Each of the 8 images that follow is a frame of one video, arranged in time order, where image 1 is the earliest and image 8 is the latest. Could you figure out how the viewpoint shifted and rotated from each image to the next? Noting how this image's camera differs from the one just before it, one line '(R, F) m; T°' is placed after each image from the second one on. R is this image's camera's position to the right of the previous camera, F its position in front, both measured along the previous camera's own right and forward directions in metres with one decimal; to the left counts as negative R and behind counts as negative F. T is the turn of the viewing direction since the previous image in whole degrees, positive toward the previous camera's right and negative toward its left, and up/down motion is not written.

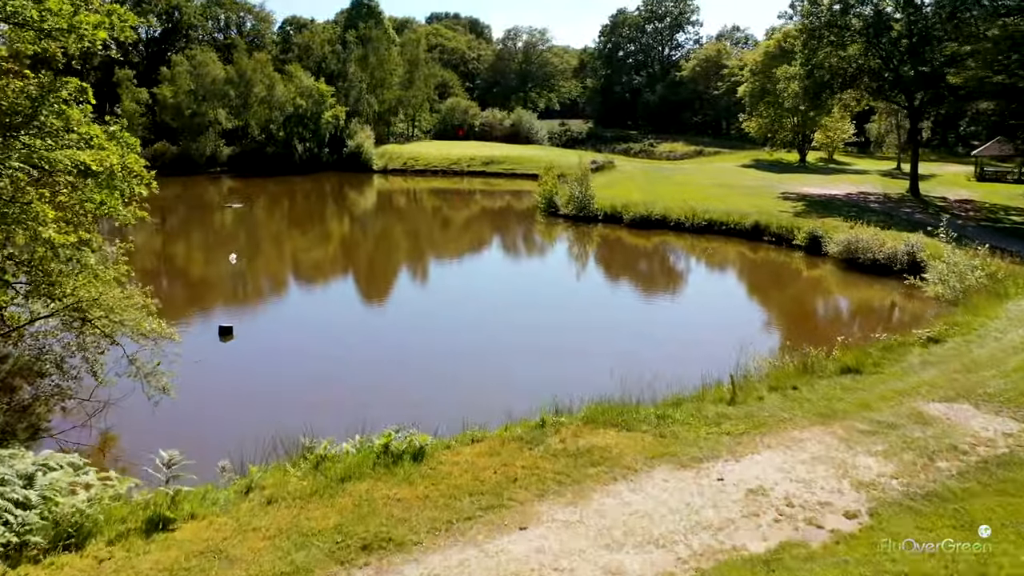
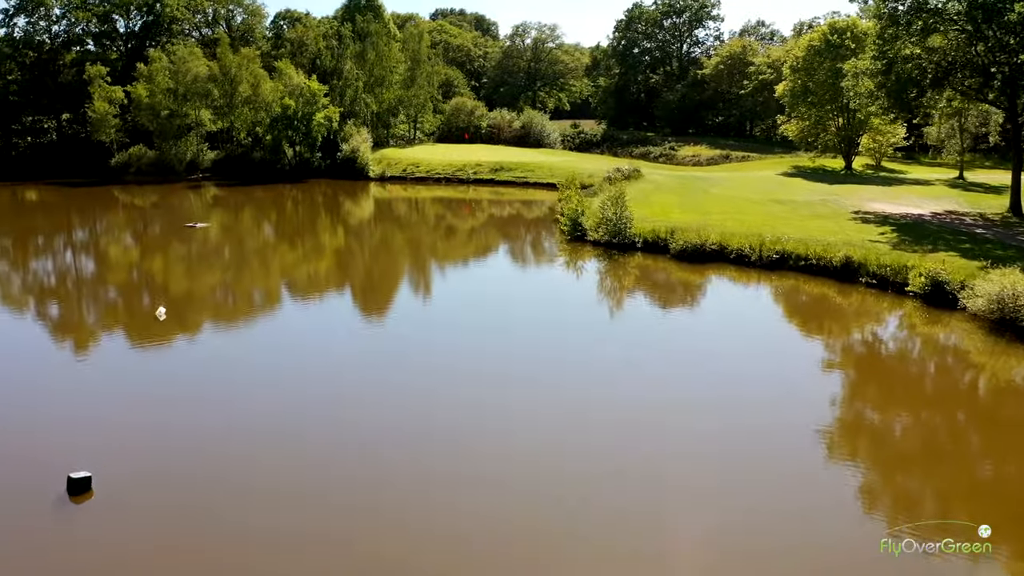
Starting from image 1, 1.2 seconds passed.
(-0.3, +4.9) m; 0°
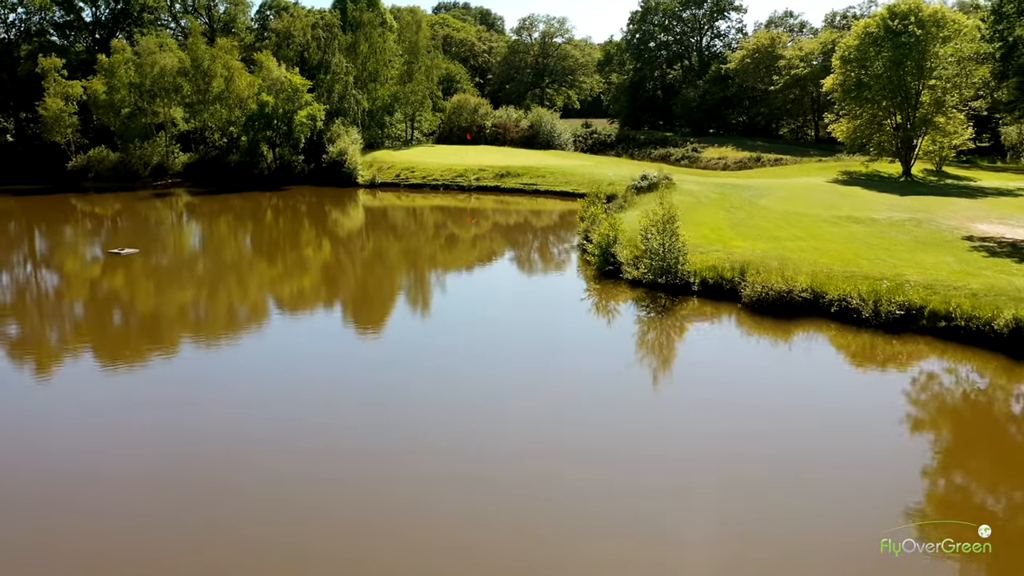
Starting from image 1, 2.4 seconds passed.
(-0.1, +5.5) m; 0°
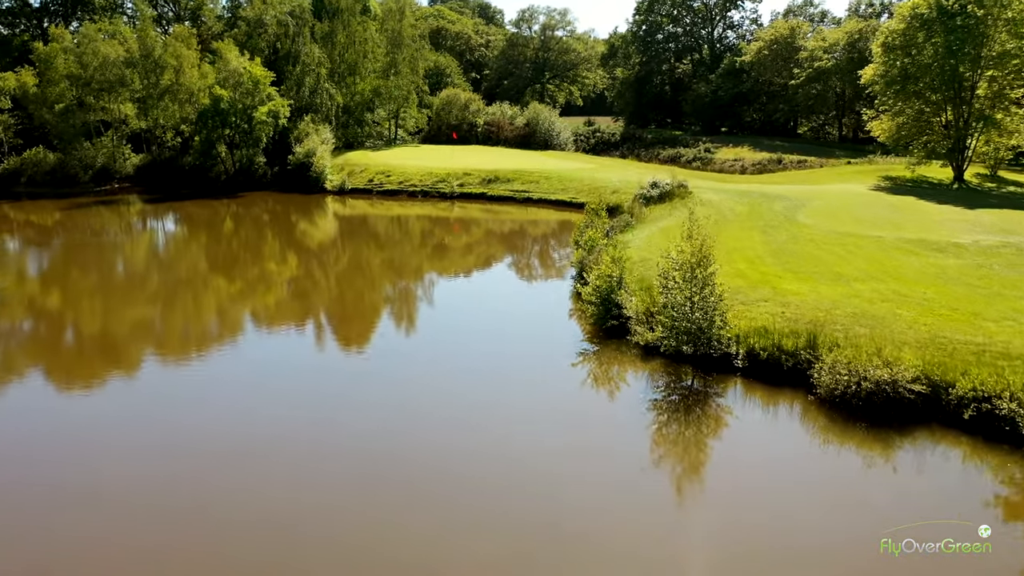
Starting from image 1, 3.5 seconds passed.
(+0.6, +5.1) m; 0°
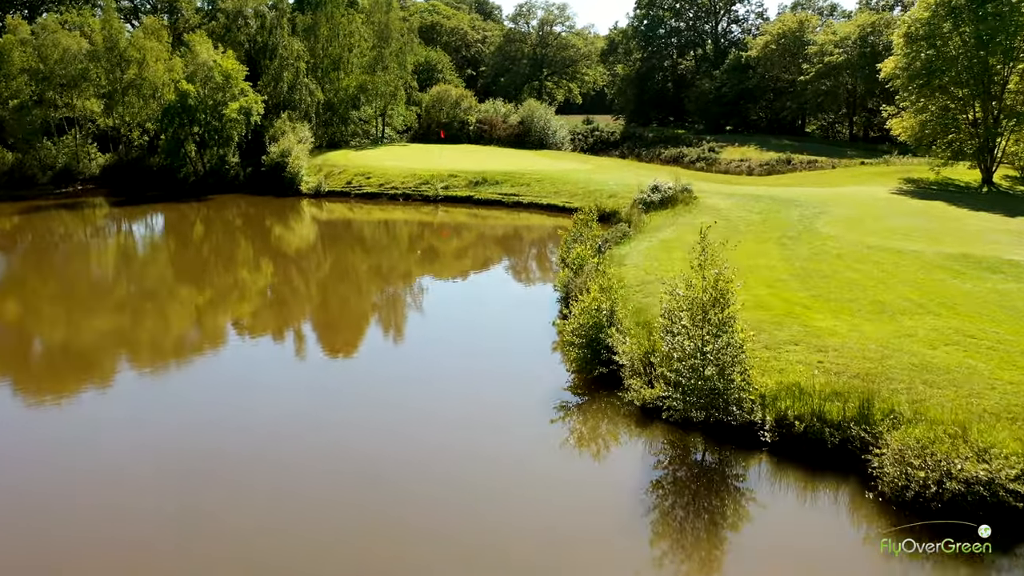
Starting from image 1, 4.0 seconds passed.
(+0.5, +2.6) m; 0°
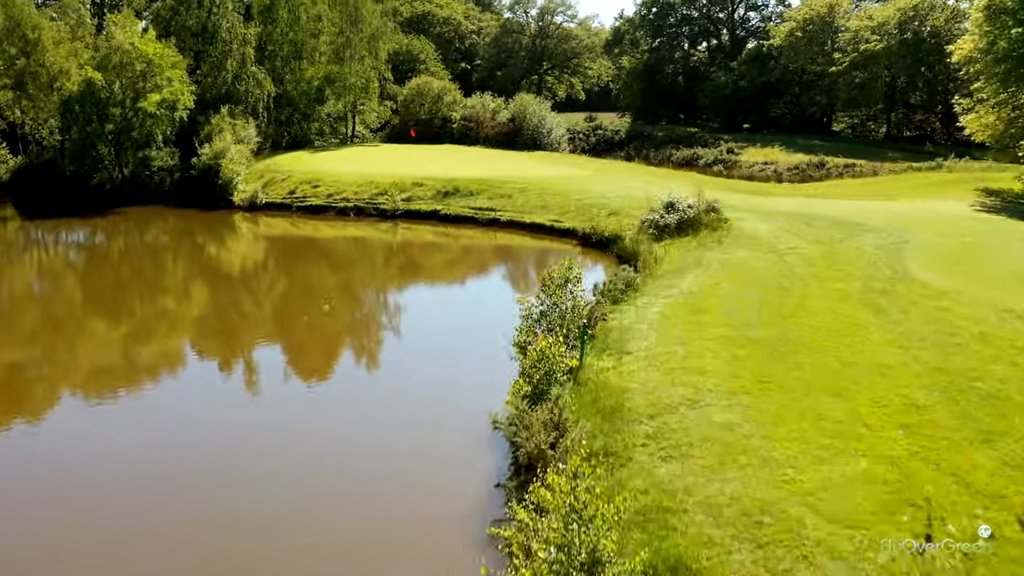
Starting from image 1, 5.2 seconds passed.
(+0.8, +6.0) m; 0°
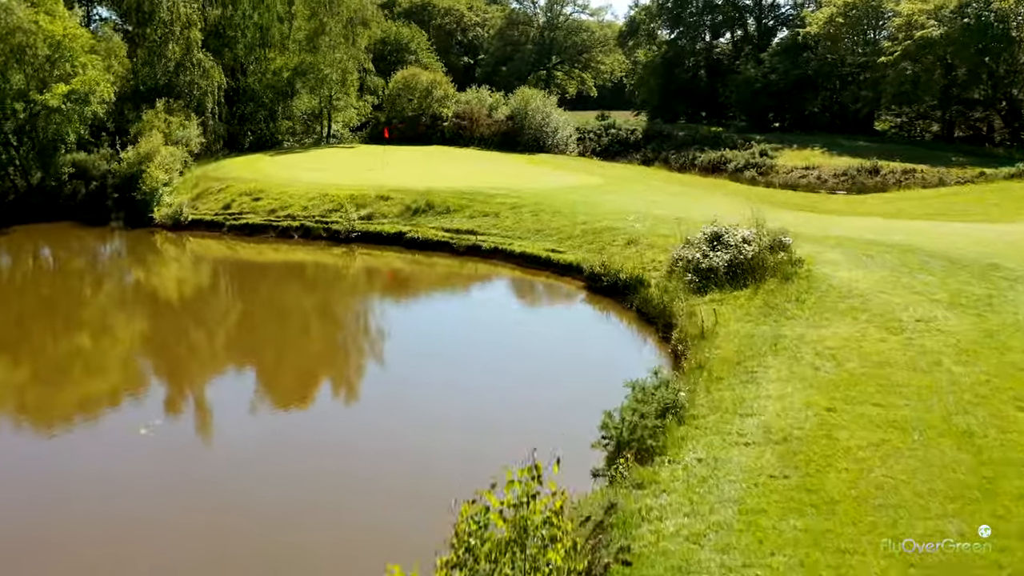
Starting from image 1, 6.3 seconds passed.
(+0.5, +5.4) m; -1°
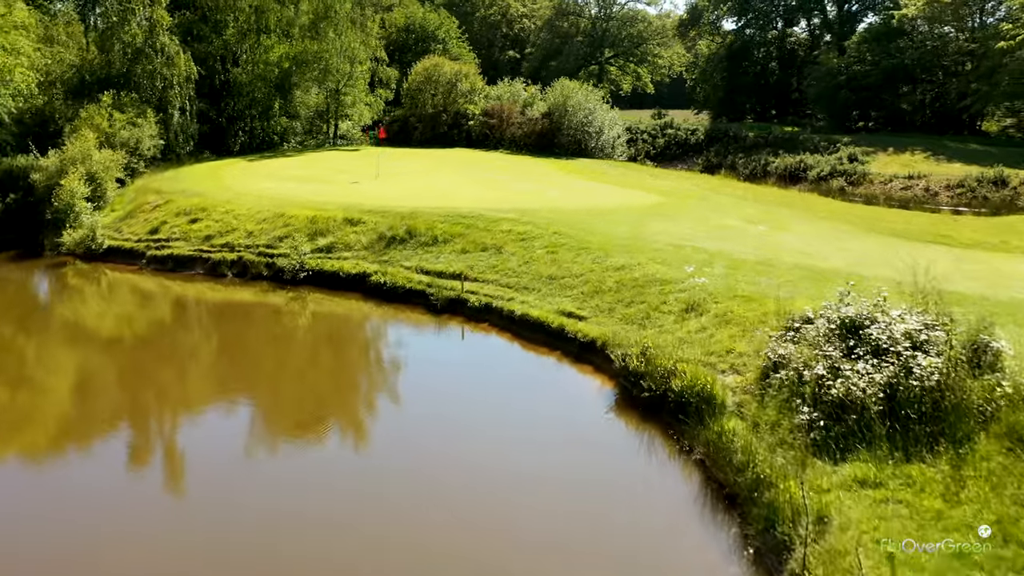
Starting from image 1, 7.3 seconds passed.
(+0.7, +5.5) m; -4°
